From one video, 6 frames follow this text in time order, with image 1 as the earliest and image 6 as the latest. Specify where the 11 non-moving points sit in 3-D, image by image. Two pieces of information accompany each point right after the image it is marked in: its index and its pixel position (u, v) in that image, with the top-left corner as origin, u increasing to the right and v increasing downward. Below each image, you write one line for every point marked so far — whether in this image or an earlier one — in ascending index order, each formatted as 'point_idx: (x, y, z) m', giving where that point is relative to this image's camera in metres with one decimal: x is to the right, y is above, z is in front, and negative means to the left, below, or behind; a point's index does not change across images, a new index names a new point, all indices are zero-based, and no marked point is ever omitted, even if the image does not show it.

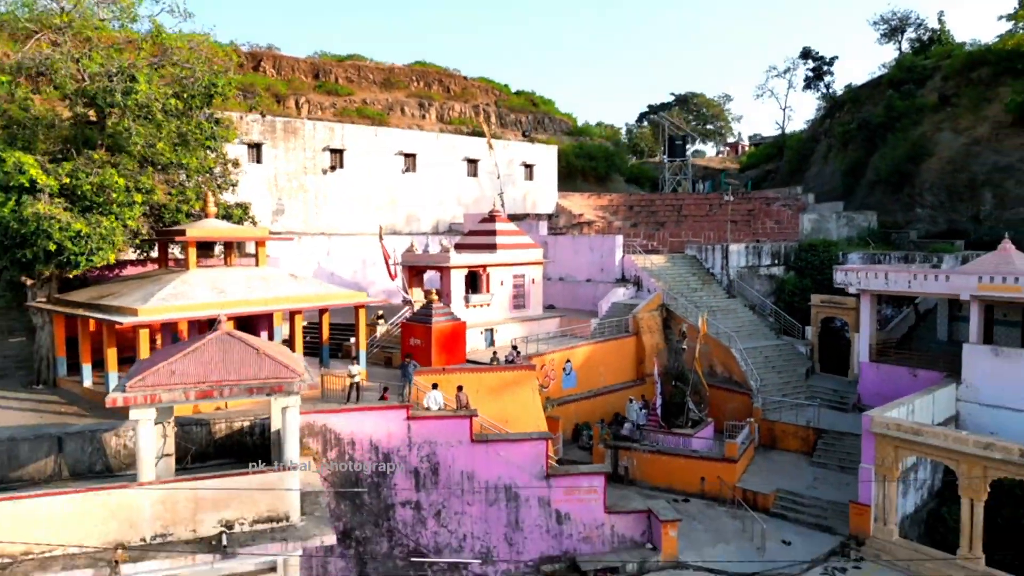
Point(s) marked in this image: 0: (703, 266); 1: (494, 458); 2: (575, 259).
0: (+4.0, +0.5, +15.7) m
1: (-0.2, -1.9, +8.4) m
2: (+1.3, +0.6, +16.0) m
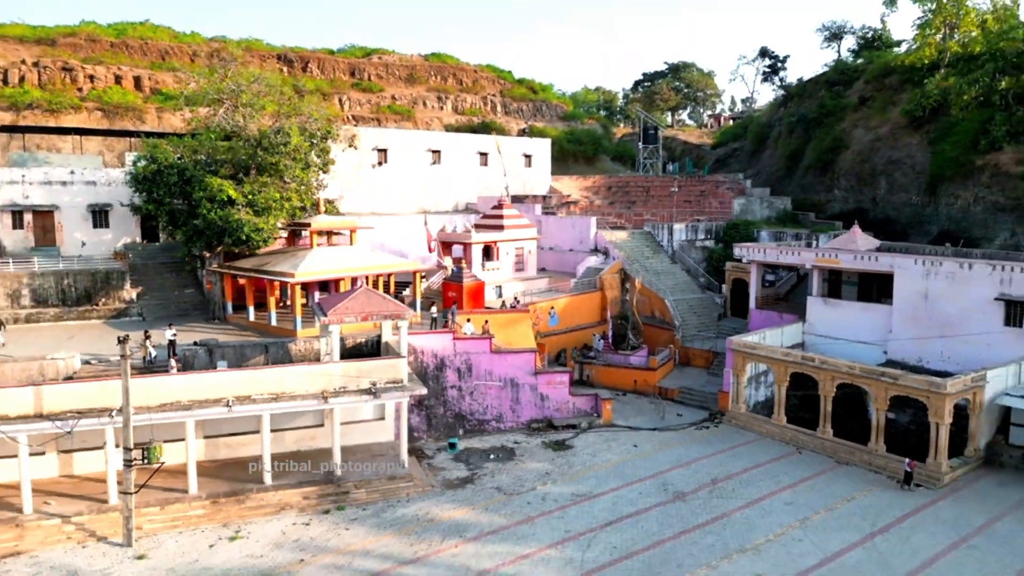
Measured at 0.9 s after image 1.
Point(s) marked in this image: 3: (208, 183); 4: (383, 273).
0: (+4.1, +1.4, +21.4) m
1: (-0.1, -1.4, +14.2) m
2: (+1.4, +1.6, +21.7) m
3: (-6.0, +2.1, +15.4) m
4: (-2.7, +0.3, +15.5) m
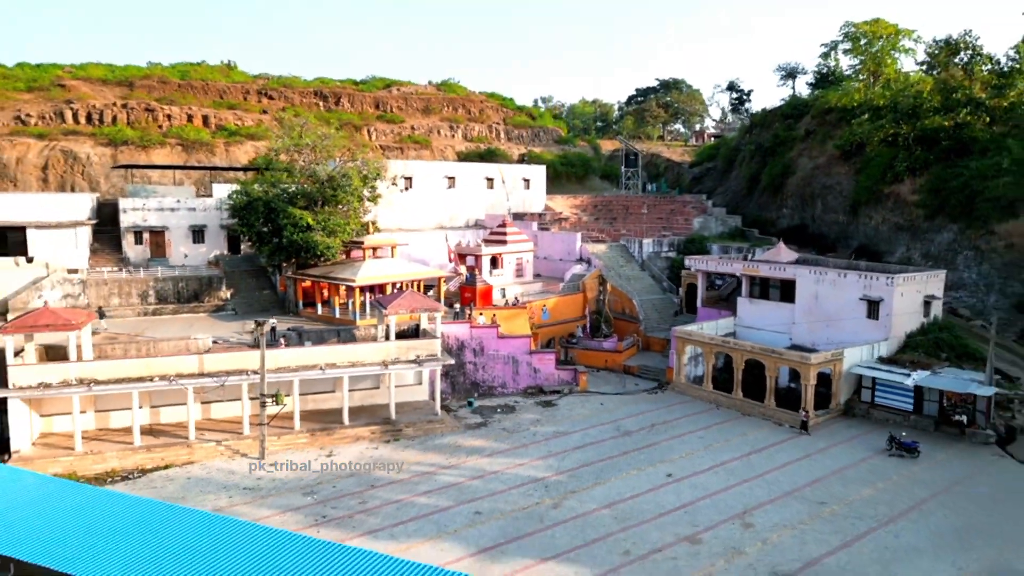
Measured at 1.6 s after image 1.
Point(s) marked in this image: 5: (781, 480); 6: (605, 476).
0: (+4.1, +1.3, +26.7) m
1: (-0.1, -1.5, +19.5) m
2: (+1.5, +1.5, +27.0) m
3: (-6.0, +2.0, +20.6) m
4: (-2.6, +0.3, +20.8) m
5: (+5.1, -3.6, +14.0) m
6: (+1.8, -3.6, +14.3) m
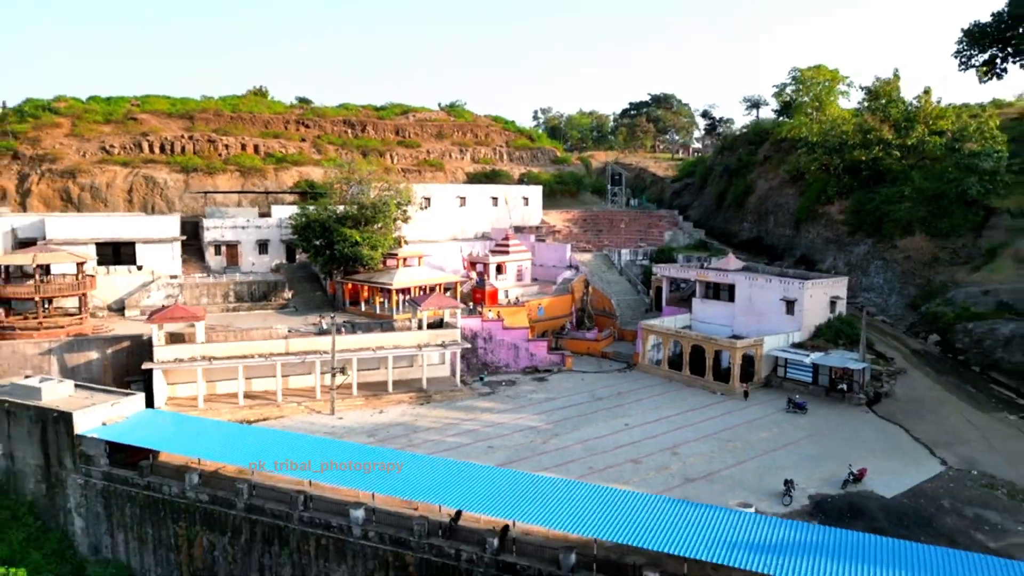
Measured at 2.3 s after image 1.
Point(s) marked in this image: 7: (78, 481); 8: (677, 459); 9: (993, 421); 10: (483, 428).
0: (+4.2, +1.2, +32.4) m
1: (-0.1, -1.6, +25.2) m
2: (+1.5, +1.4, +32.7) m
3: (-5.9, +1.9, +26.3) m
4: (-2.6, +0.2, +26.5) m
5: (+5.1, -3.7, +19.7) m
6: (+1.8, -3.6, +20.0) m
7: (-9.7, -4.3, +16.7) m
8: (+3.9, -4.0, +17.5) m
9: (+12.3, -3.4, +19.0) m
10: (-0.8, -3.7, +19.8) m
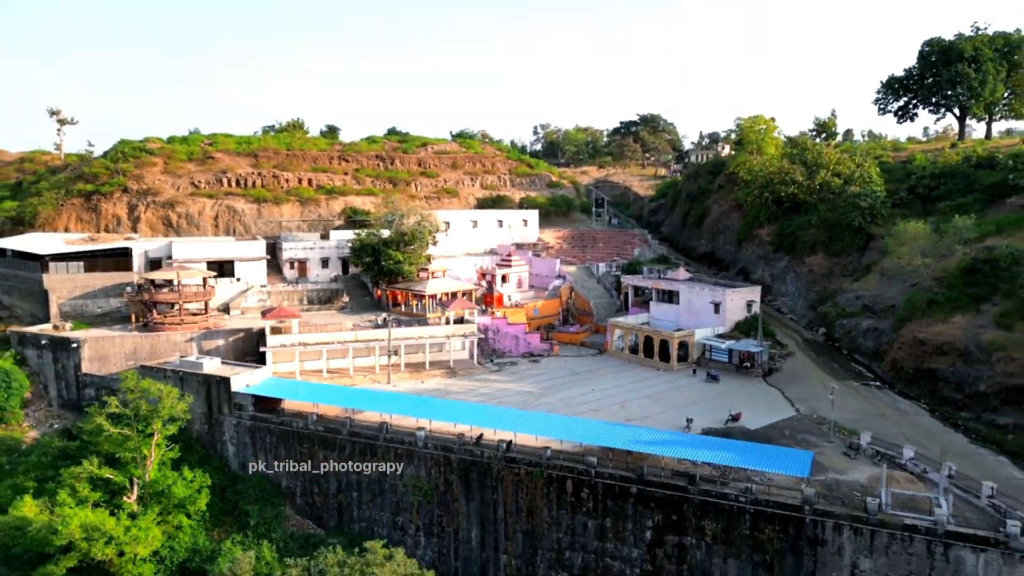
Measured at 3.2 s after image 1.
0: (+4.3, +0.9, +41.4) m
1: (0.0, -1.9, +34.2) m
2: (+1.6, +1.1, +41.7) m
3: (-5.8, +1.6, +35.4) m
4: (-2.5, -0.1, +35.5) m
5: (+5.2, -3.9, +28.7) m
6: (+1.9, -3.9, +29.0) m
7: (-9.6, -4.6, +25.8) m
8: (+4.0, -4.3, +26.5) m
9: (+12.4, -3.6, +28.0) m
10: (-0.7, -4.0, +28.8) m
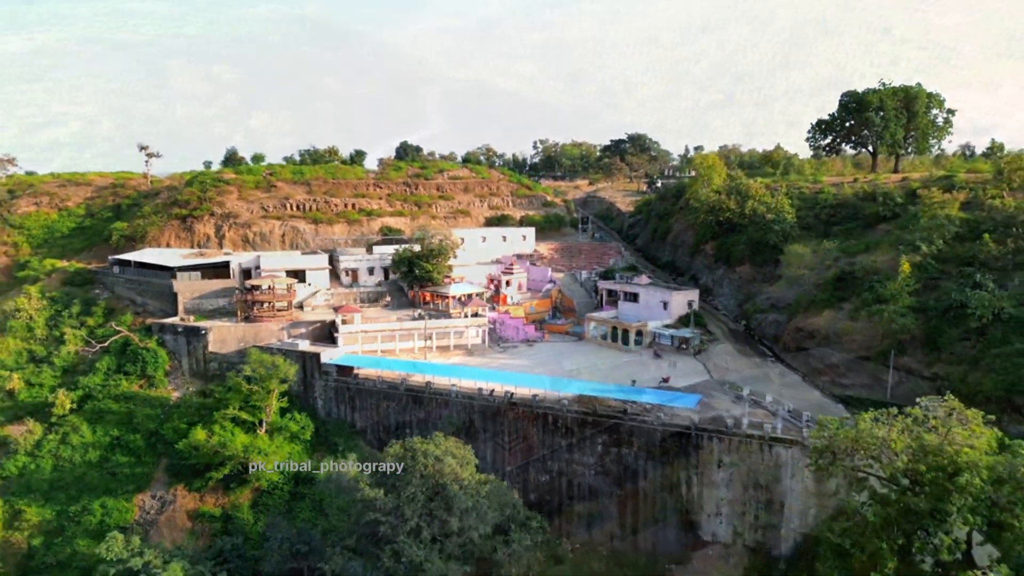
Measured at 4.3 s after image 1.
0: (+4.4, +0.8, +53.1) m
1: (+0.1, -2.0, +46.0) m
2: (+1.7, +1.0, +53.4) m
3: (-5.7, +1.5, +47.1) m
4: (-2.4, -0.3, +47.2) m
5: (+5.3, -4.1, +40.4) m
6: (+2.0, -4.1, +40.8) m
7: (-9.5, -4.8, +37.5) m
8: (+4.0, -4.5, +38.2) m
9: (+12.5, -3.8, +39.7) m
10: (-0.6, -4.2, +40.5) m
